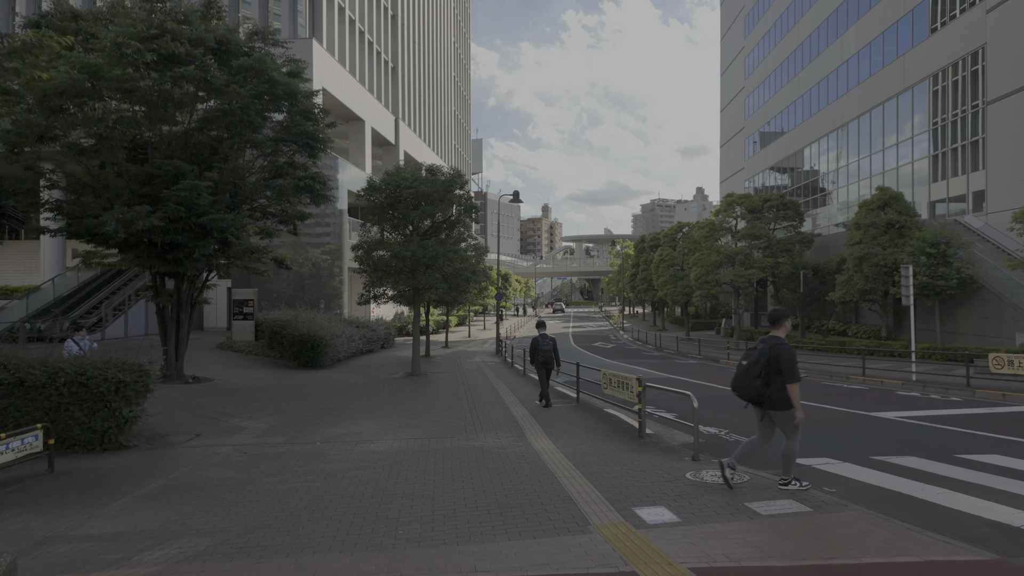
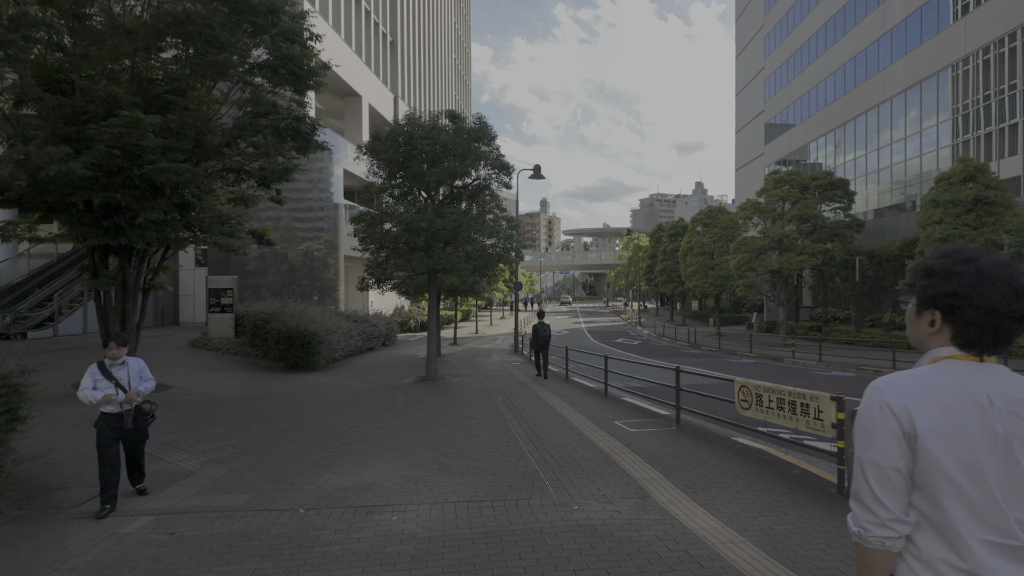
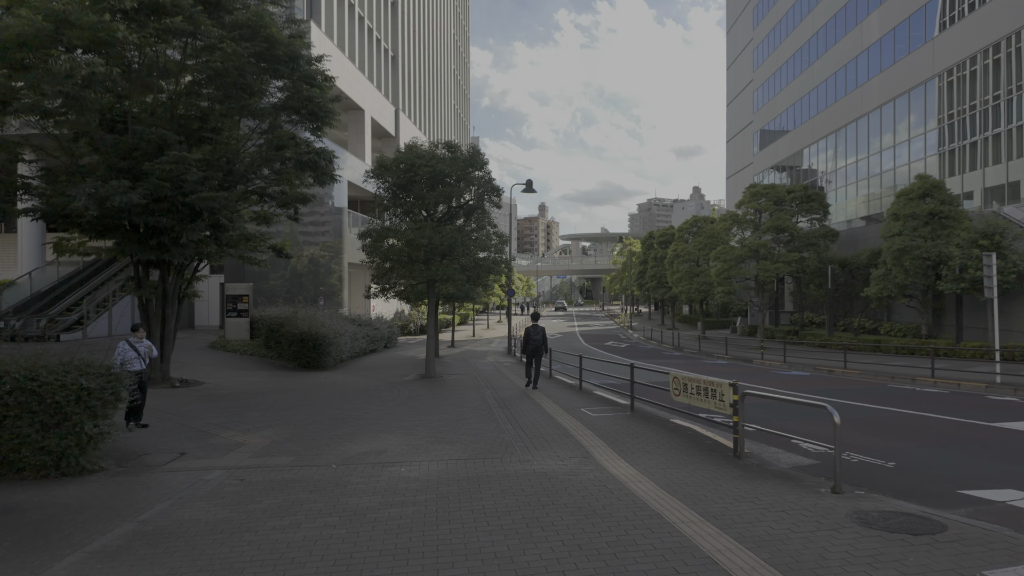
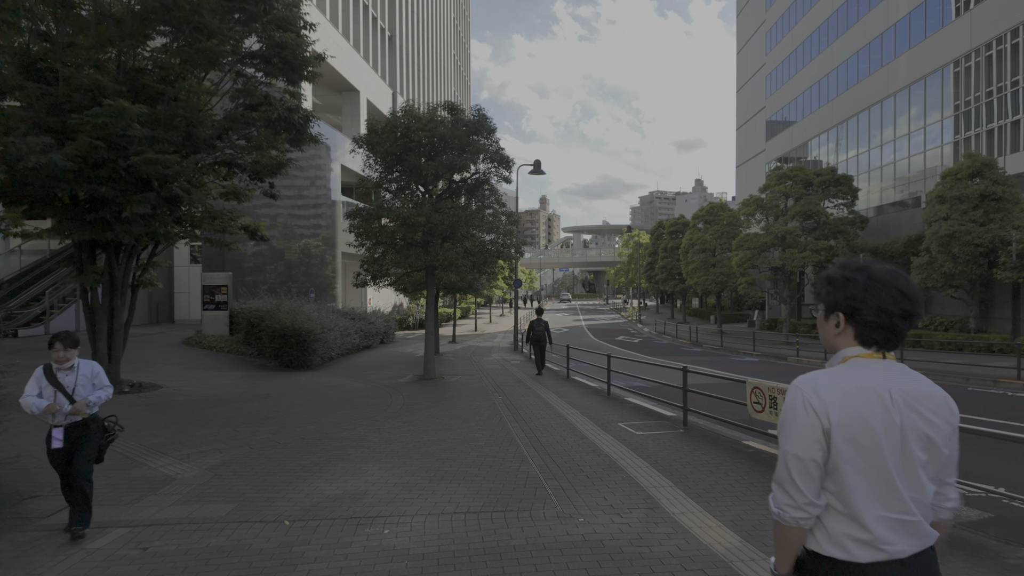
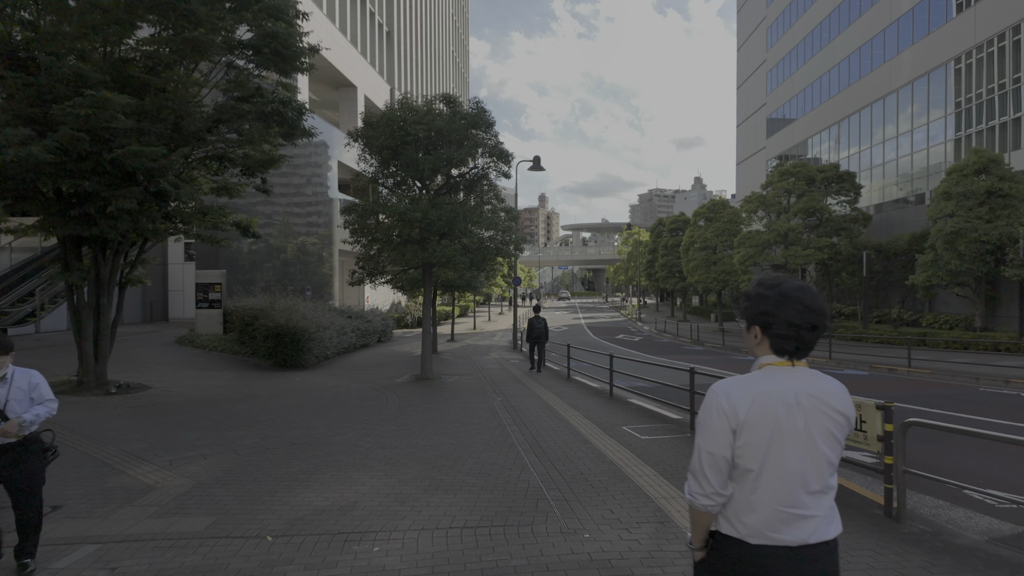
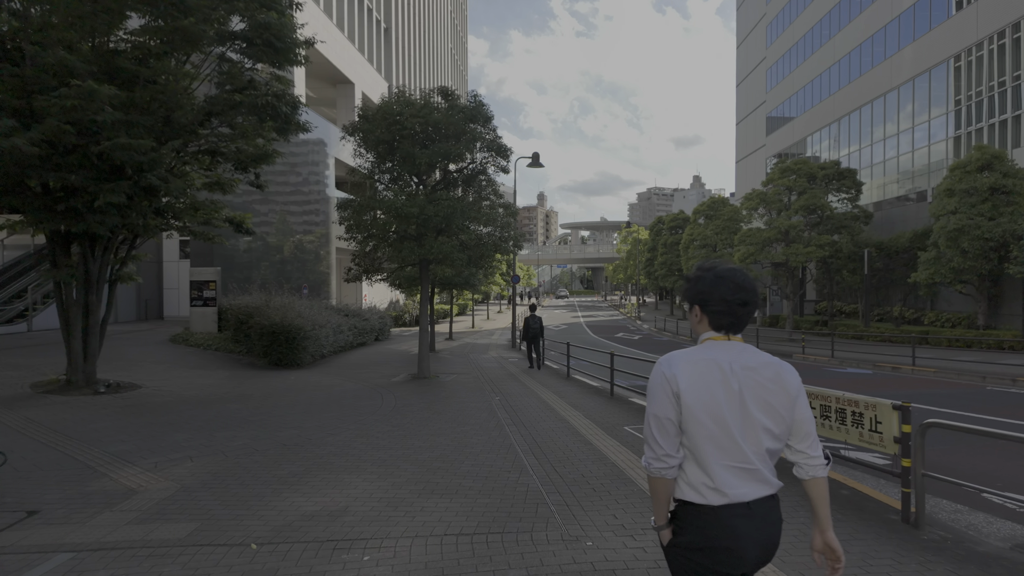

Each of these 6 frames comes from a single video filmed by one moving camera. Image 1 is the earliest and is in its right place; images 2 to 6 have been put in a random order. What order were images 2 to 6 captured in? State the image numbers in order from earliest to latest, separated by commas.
3, 2, 4, 5, 6
